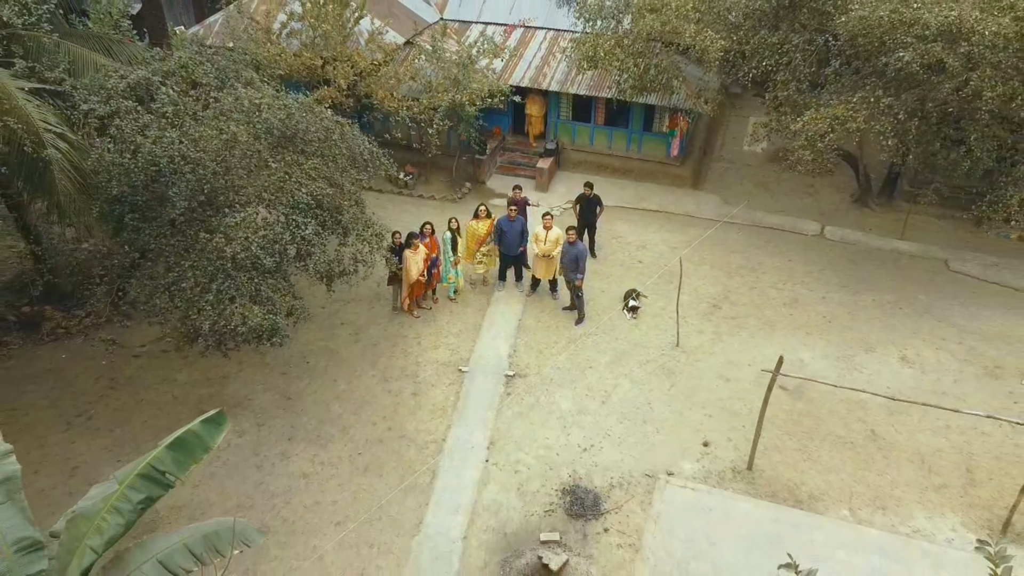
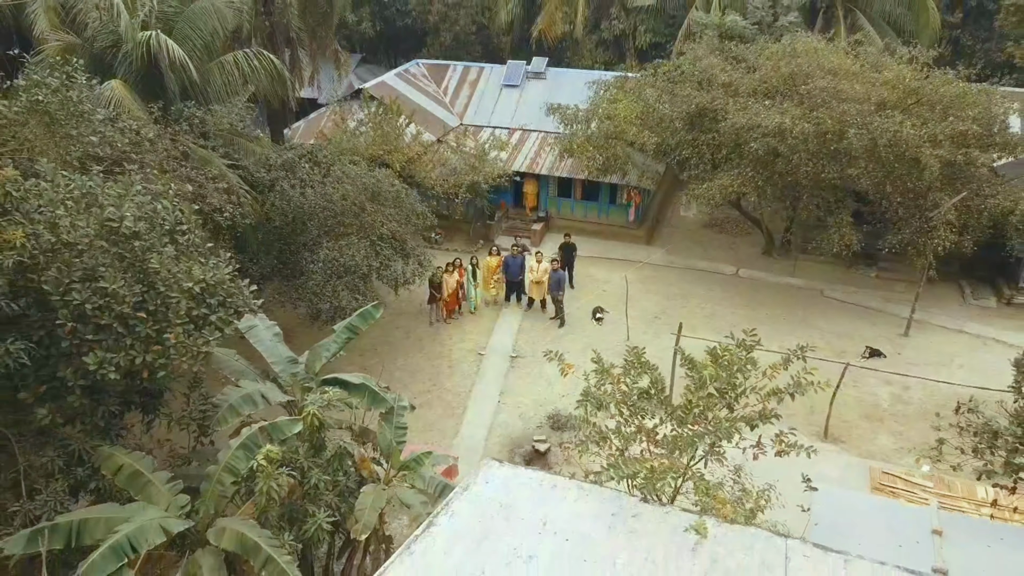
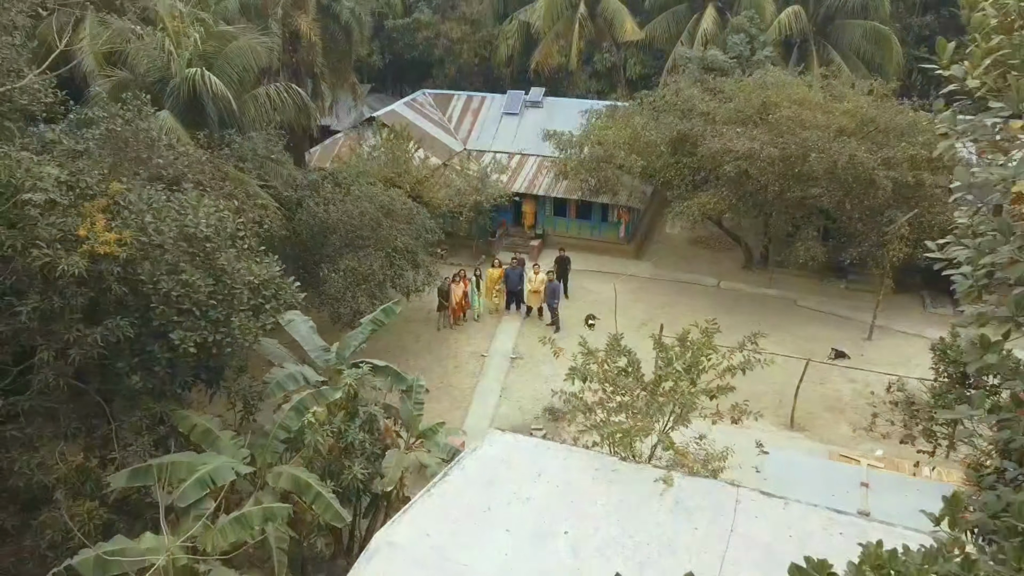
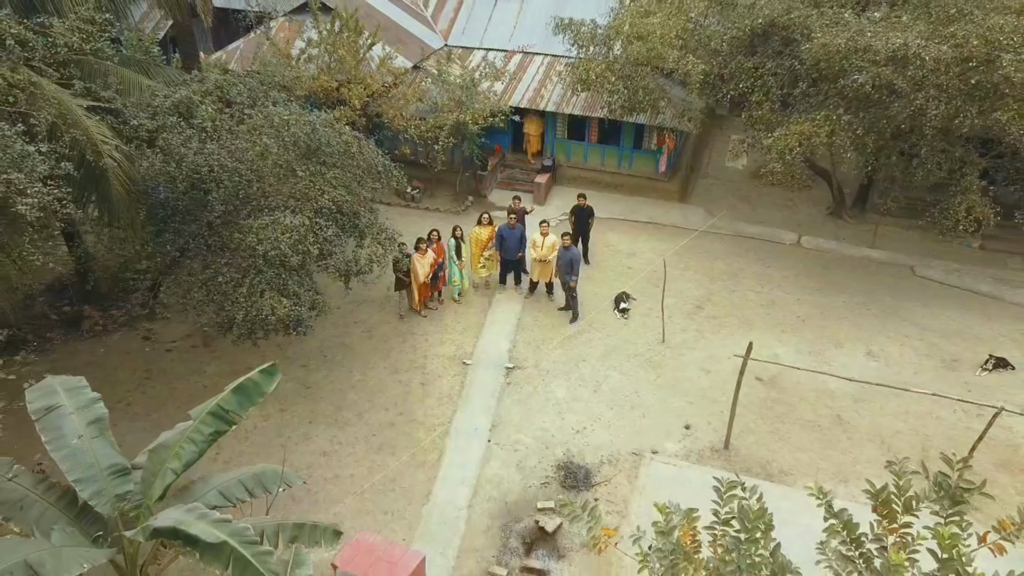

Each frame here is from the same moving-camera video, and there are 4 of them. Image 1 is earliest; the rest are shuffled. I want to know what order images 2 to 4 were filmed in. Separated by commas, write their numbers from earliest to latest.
4, 2, 3
